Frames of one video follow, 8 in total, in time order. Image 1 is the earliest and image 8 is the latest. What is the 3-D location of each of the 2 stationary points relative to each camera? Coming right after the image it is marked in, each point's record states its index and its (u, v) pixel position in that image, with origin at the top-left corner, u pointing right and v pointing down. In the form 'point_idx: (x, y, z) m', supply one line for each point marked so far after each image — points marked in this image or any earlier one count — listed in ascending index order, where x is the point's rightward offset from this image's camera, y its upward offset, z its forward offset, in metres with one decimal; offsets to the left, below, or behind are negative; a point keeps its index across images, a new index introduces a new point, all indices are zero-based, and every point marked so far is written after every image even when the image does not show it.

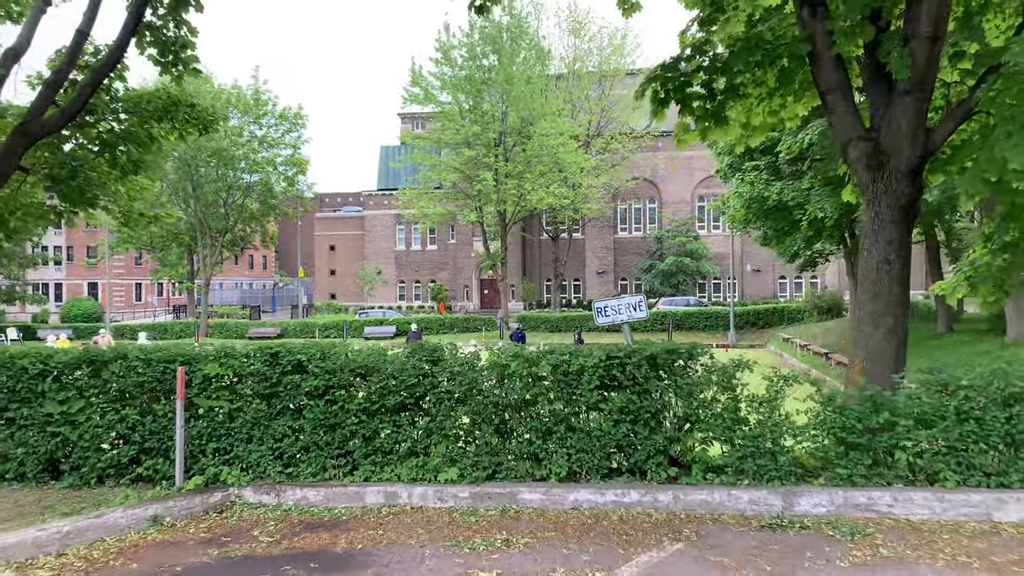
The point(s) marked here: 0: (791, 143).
0: (+6.1, +3.2, +17.5) m
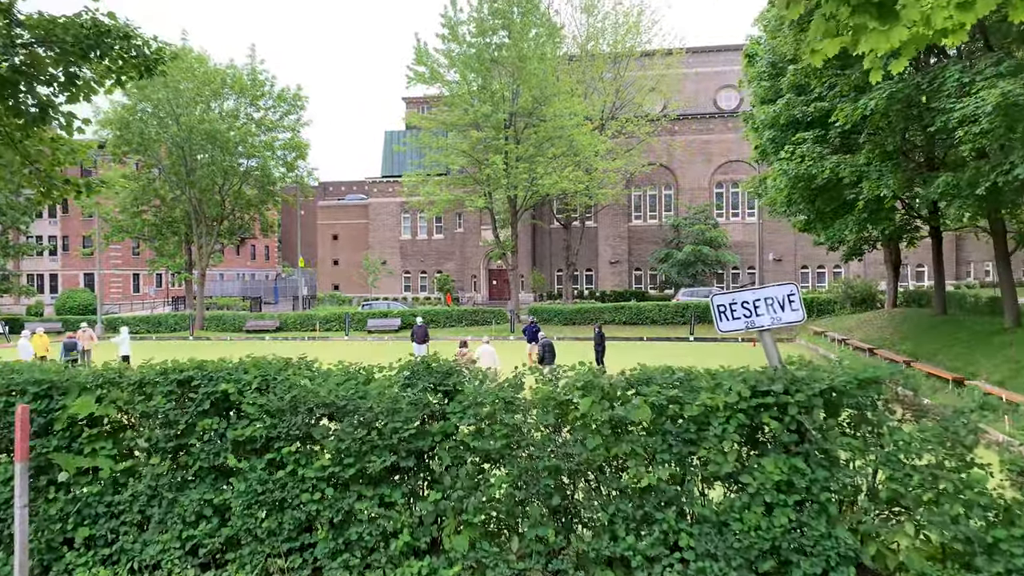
0: (+6.4, +3.4, +15.3) m
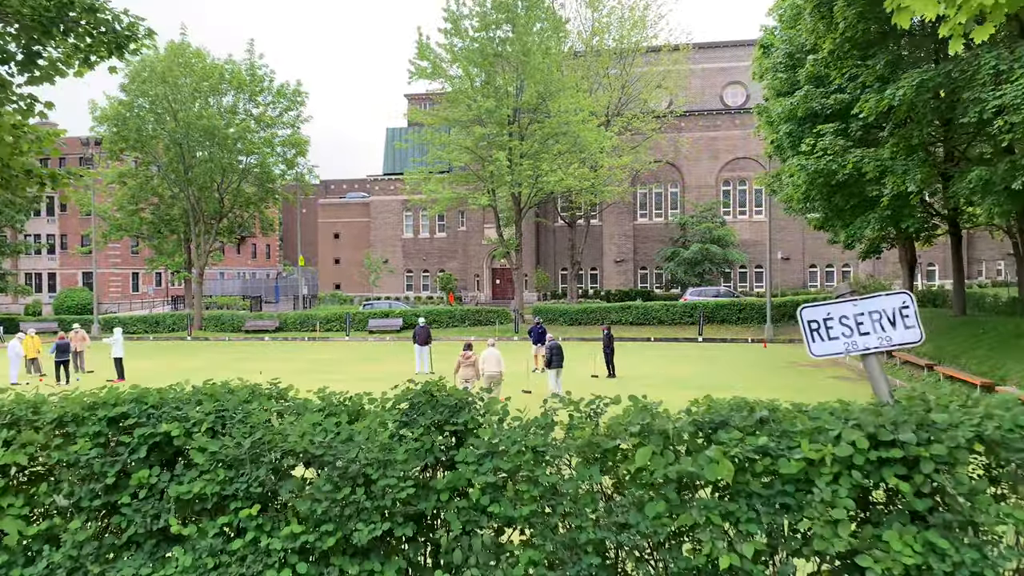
0: (+6.5, +3.4, +14.5) m
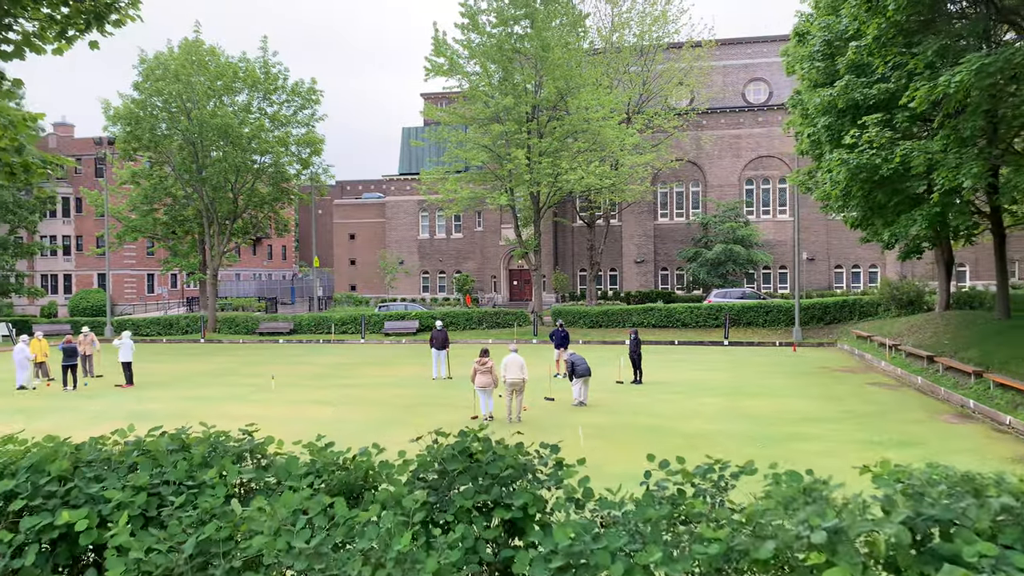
0: (+6.9, +3.3, +13.5) m
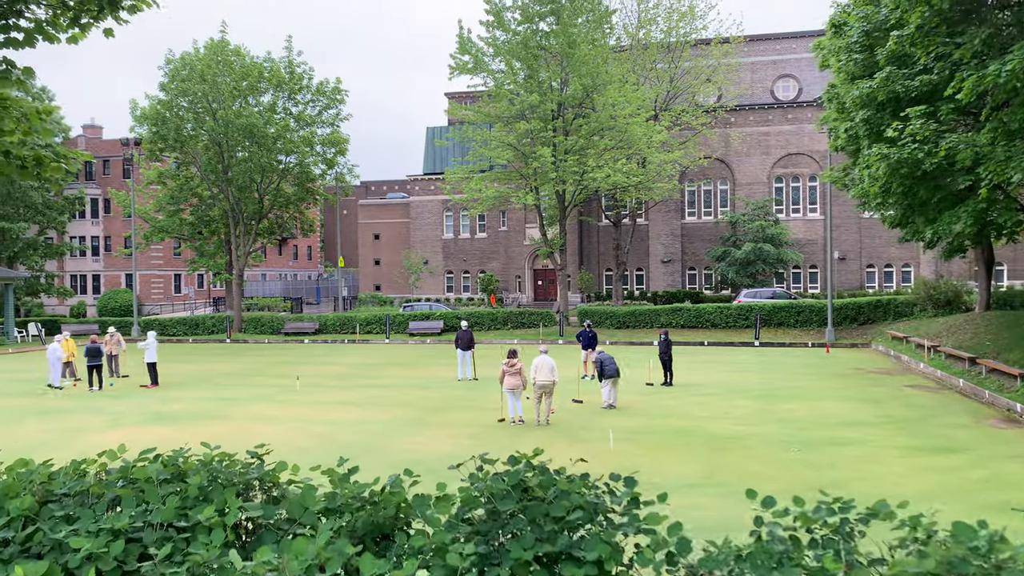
0: (+7.4, +3.3, +13.0) m
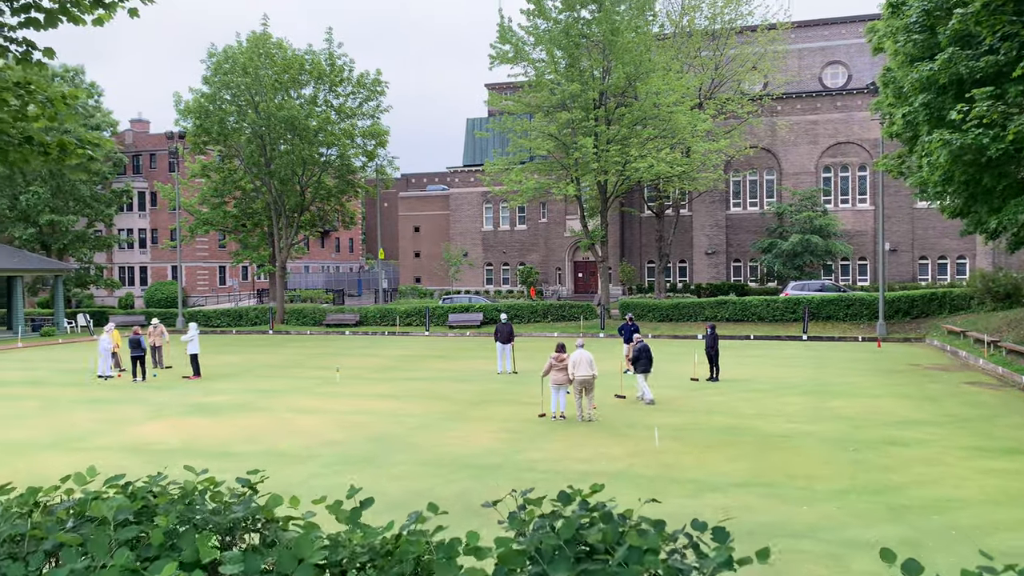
0: (+8.1, +3.4, +12.2) m
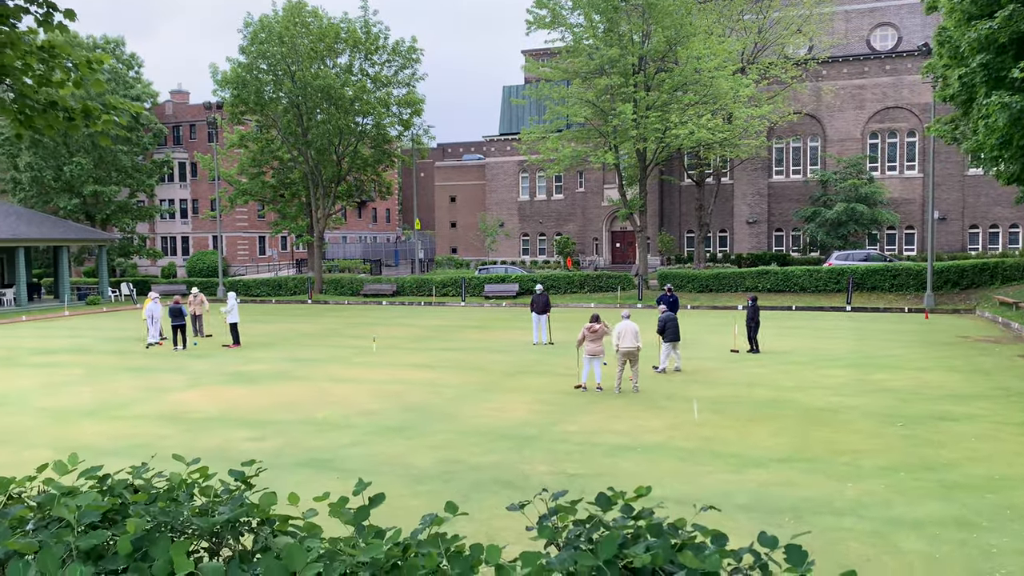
0: (+8.6, +3.9, +11.4) m
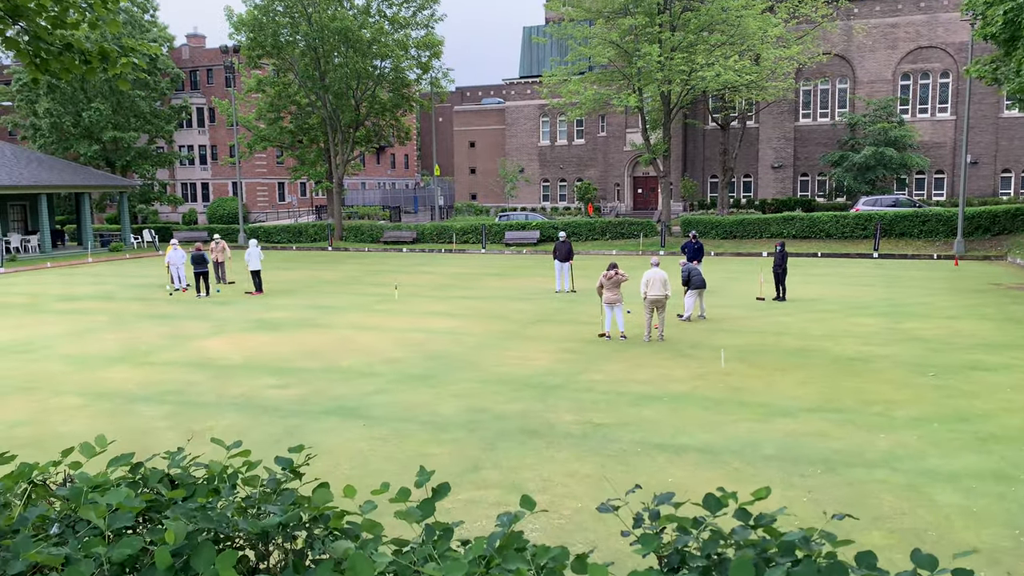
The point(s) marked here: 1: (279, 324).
0: (+8.9, +4.6, +10.7) m
1: (-4.7, -0.7, +16.1) m
